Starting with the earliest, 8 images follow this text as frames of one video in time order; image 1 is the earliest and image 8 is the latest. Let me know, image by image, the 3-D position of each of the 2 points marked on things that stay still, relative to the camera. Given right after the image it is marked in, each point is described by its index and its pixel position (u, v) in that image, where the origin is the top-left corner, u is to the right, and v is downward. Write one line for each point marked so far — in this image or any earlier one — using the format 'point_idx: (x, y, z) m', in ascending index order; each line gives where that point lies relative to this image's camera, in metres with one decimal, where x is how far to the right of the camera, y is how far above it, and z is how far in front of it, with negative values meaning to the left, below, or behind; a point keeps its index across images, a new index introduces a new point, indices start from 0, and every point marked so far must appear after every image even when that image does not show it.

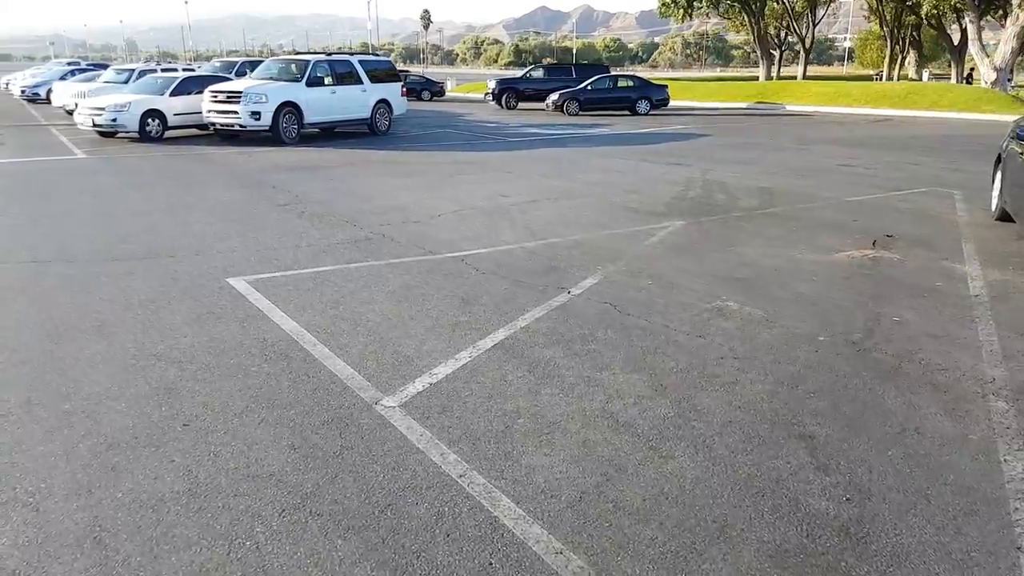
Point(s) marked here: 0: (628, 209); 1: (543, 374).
0: (+1.5, +1.0, +9.8) m
1: (+0.2, -0.5, +4.4) m
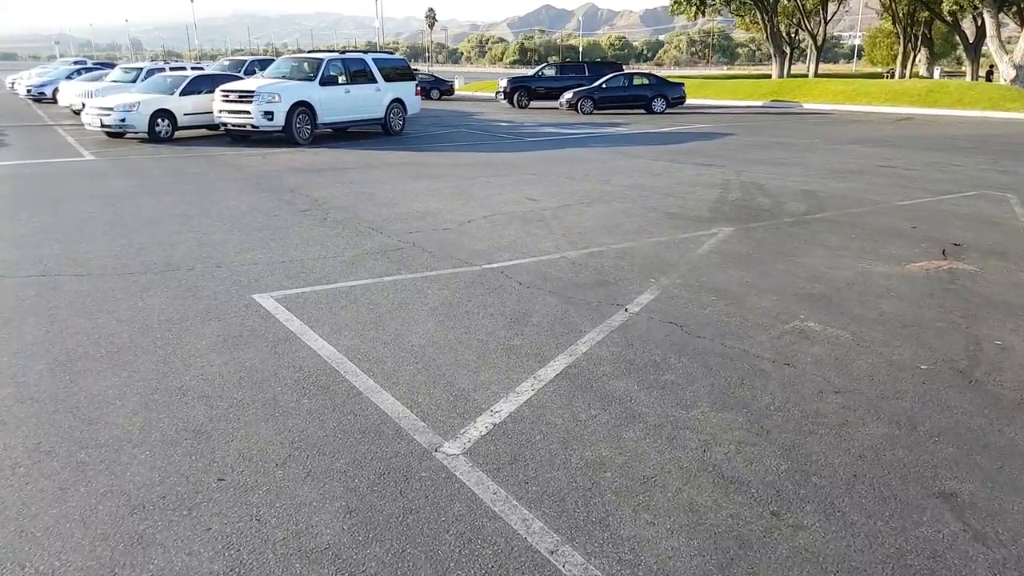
0: (+1.9, +0.9, +9.2) m
1: (+0.6, -0.6, +3.9) m
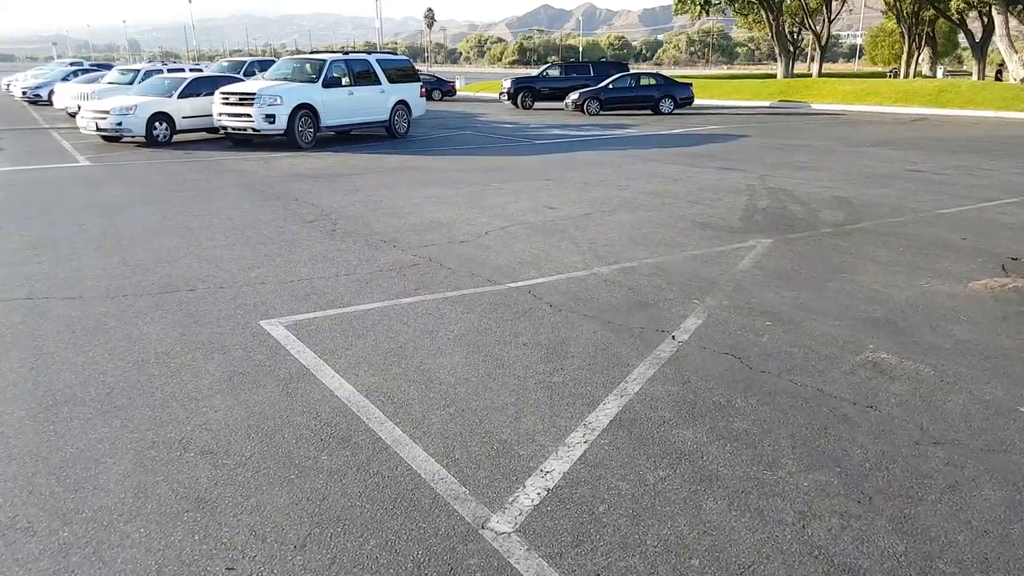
0: (+2.2, +0.7, +8.7) m
1: (+0.8, -0.8, +3.3) m
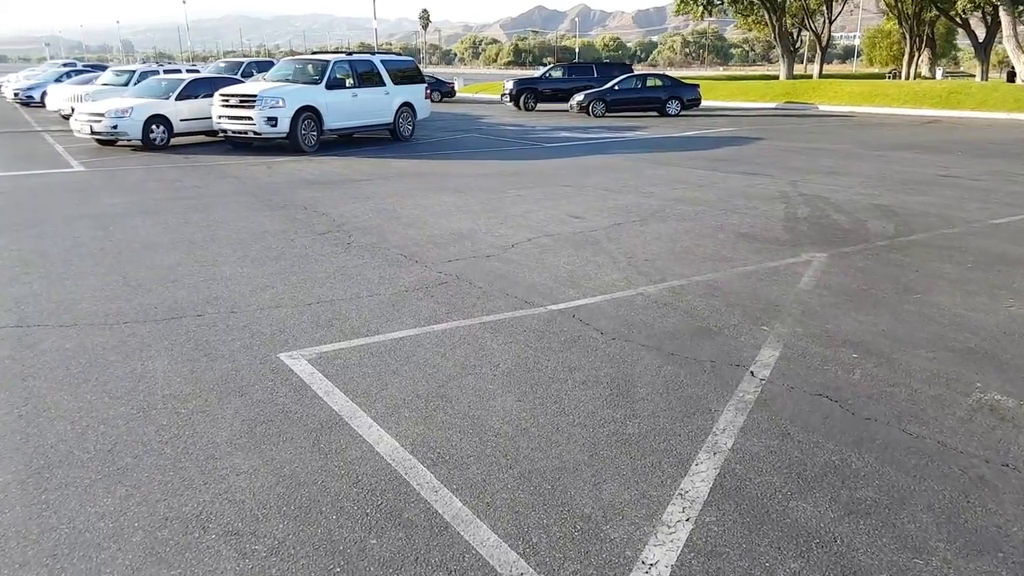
0: (+2.5, +0.6, +8.1) m
1: (+1.2, -1.0, +2.7) m
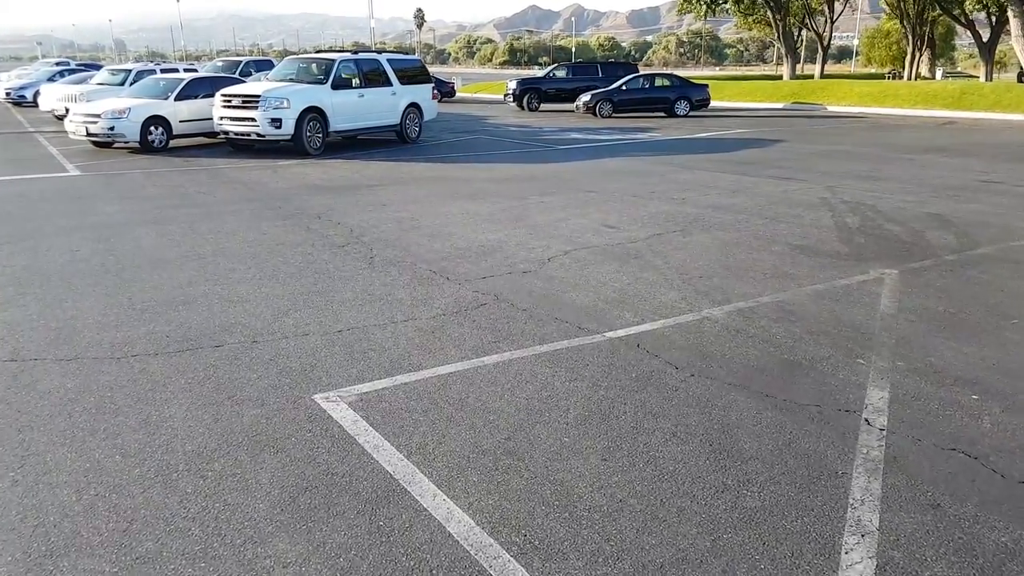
0: (+2.8, +0.4, +7.5) m
1: (+1.6, -1.2, +2.1) m
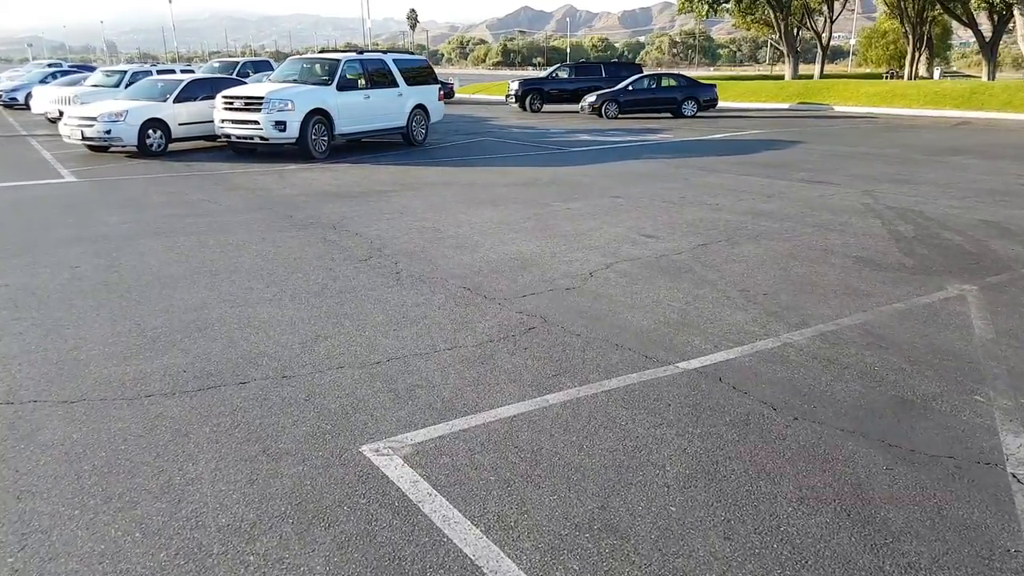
0: (+3.2, +0.2, +6.9) m
1: (+2.0, -1.3, +1.6) m
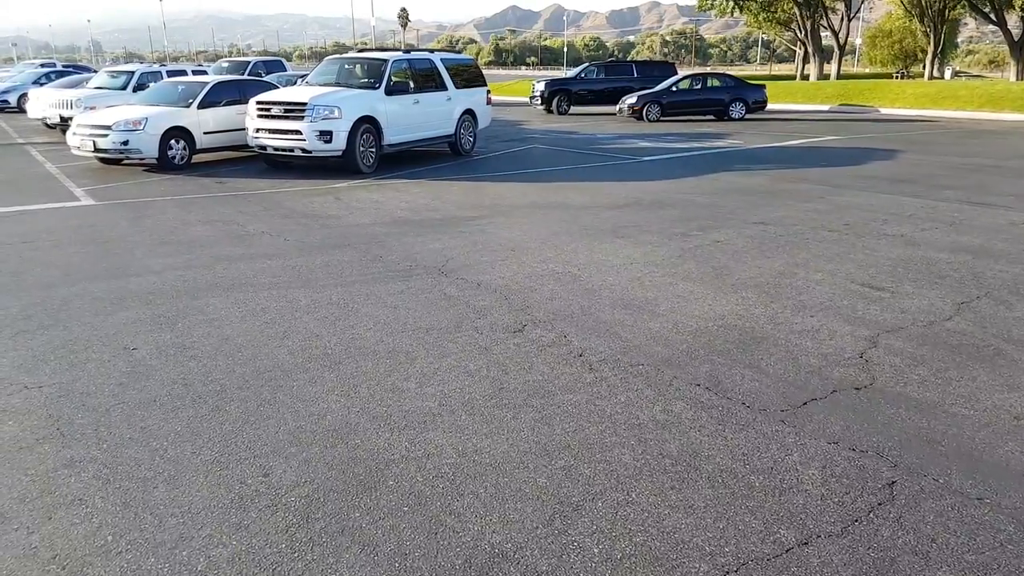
0: (+4.7, -0.3, +5.0) m
1: (+3.6, -1.9, -0.4) m
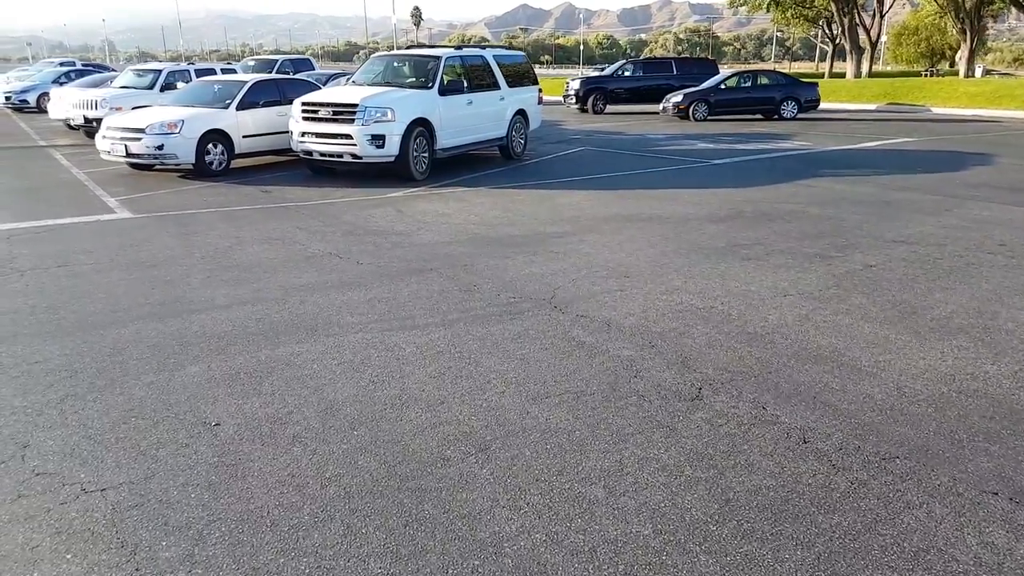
0: (+5.8, -0.7, +3.7) m
1: (+4.5, -2.2, -1.6) m
